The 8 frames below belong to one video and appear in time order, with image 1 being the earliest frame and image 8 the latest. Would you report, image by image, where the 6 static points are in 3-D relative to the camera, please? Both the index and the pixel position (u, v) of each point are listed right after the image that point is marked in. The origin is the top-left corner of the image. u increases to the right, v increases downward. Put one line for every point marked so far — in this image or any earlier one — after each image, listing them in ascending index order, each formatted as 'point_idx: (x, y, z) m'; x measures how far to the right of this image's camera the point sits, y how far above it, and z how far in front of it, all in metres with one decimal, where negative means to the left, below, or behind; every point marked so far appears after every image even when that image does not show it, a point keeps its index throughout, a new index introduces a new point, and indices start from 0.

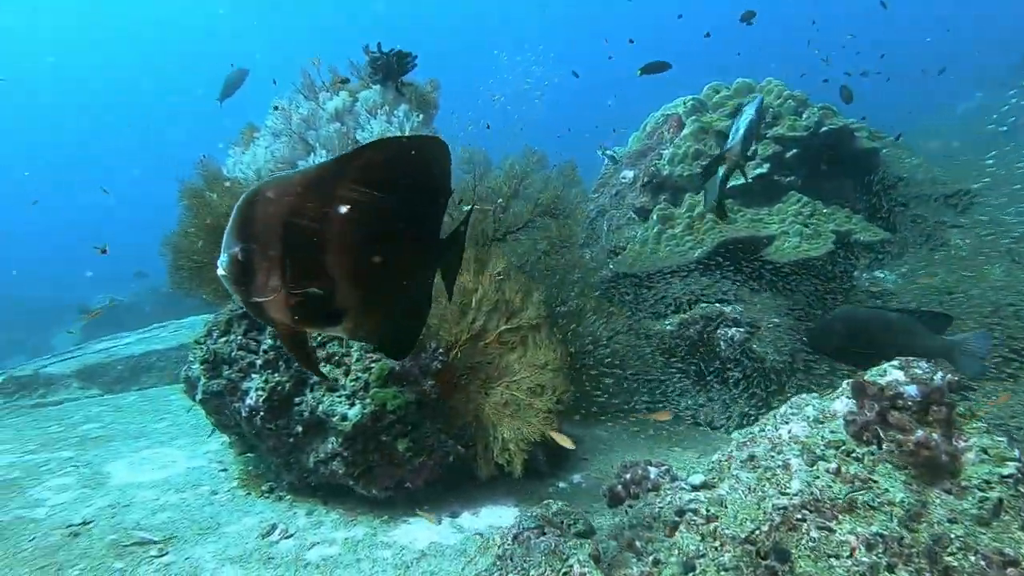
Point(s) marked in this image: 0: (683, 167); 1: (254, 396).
0: (+1.7, +1.2, +7.2) m
1: (-1.6, -0.7, +4.5) m
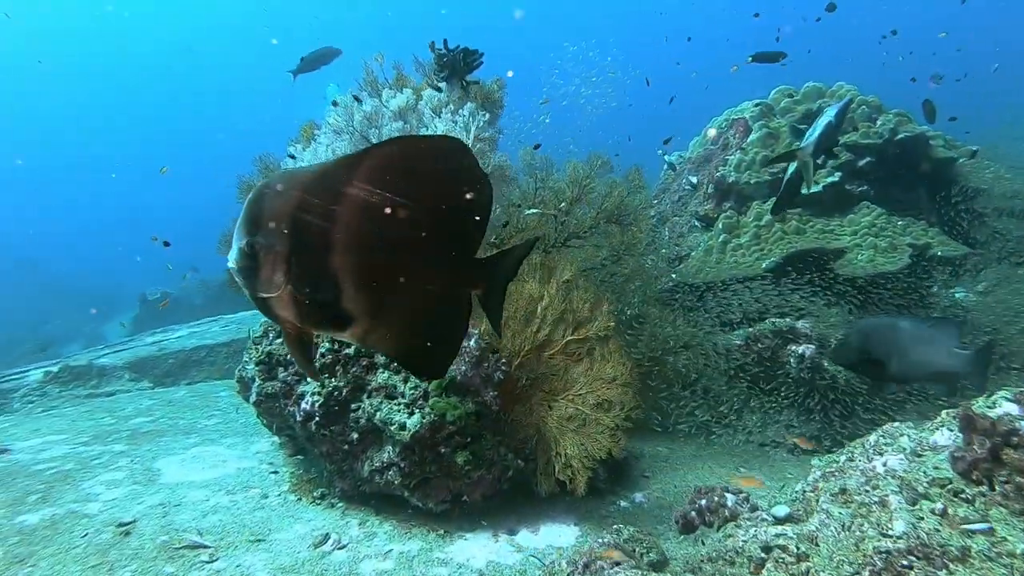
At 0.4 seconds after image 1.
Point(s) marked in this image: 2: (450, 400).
0: (+2.2, +1.1, +6.9) m
1: (-1.2, -0.7, +4.4) m
2: (-0.4, -0.6, +4.2) m
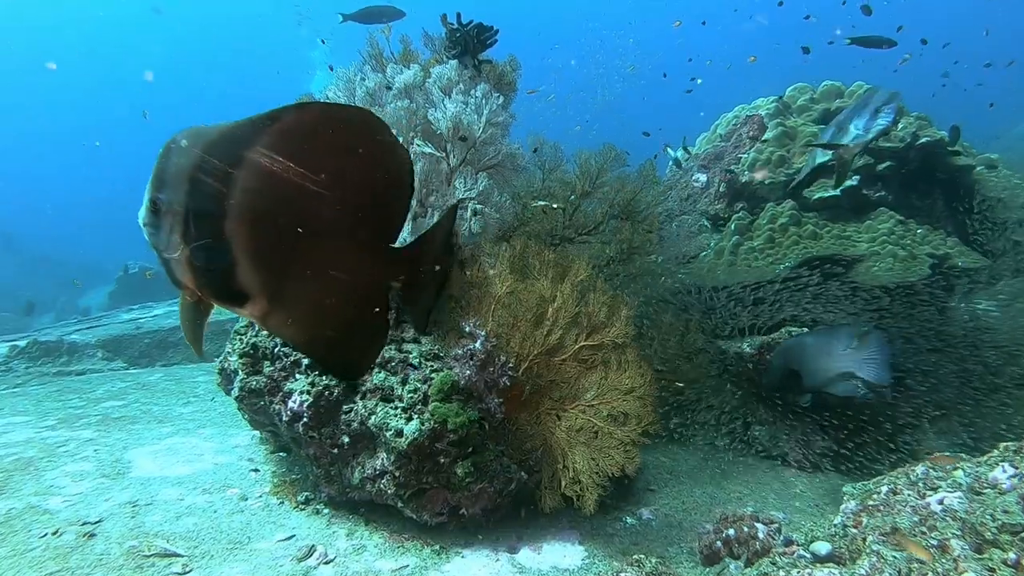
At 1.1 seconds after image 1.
0: (+2.3, +1.0, +6.6) m
1: (-1.2, -0.6, +4.0) m
2: (-0.3, -0.6, +3.8) m
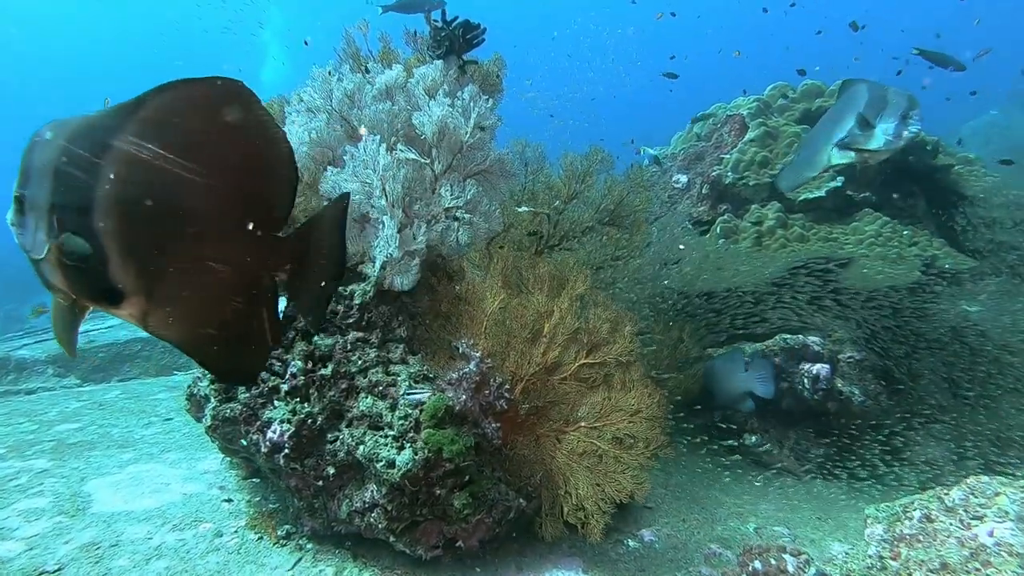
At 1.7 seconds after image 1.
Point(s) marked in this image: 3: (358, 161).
0: (+2.1, +1.0, +6.5) m
1: (-1.2, -0.7, +3.7) m
2: (-0.3, -0.7, +3.6) m
3: (-0.8, +0.7, +4.0) m
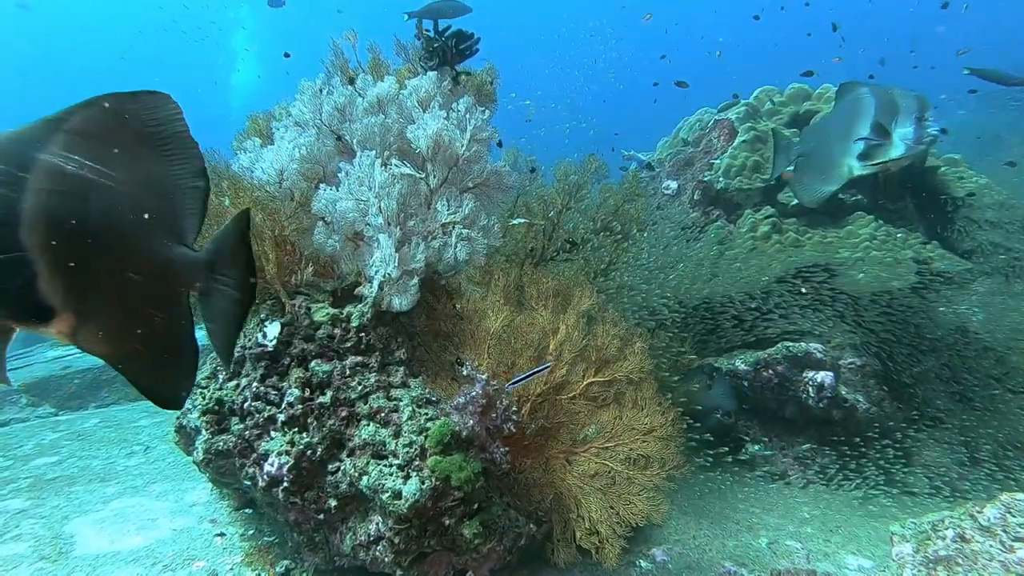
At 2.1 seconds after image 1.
0: (+2.0, +0.9, +6.4) m
1: (-1.1, -0.8, +3.5) m
2: (-0.3, -0.8, +3.4) m
3: (-0.8, +0.6, +3.8) m
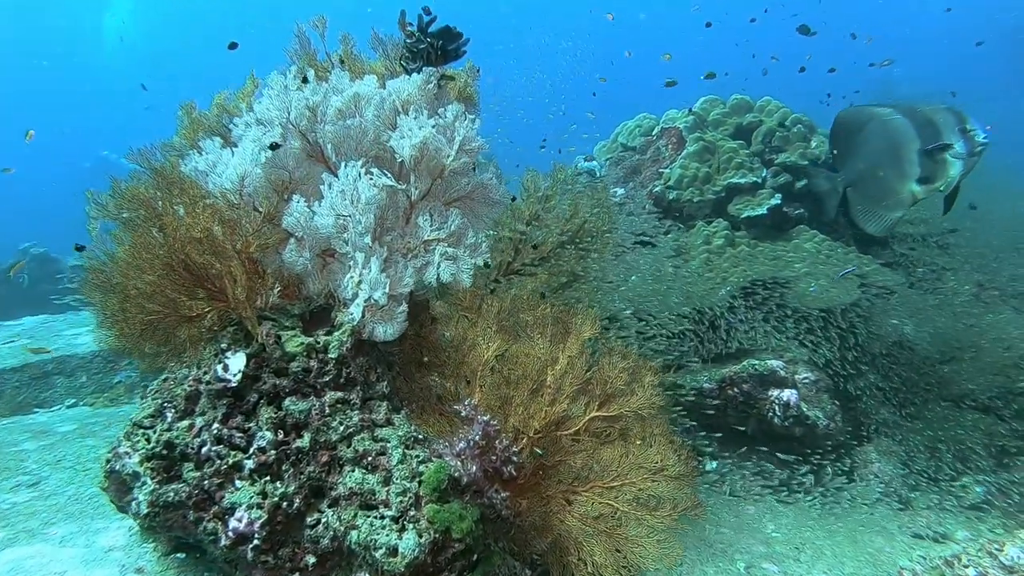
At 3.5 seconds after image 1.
0: (+1.6, +0.8, +6.4) m
1: (-1.1, -1.0, +3.1) m
2: (-0.2, -0.9, +3.1) m
3: (-0.8, +0.4, +3.4) m
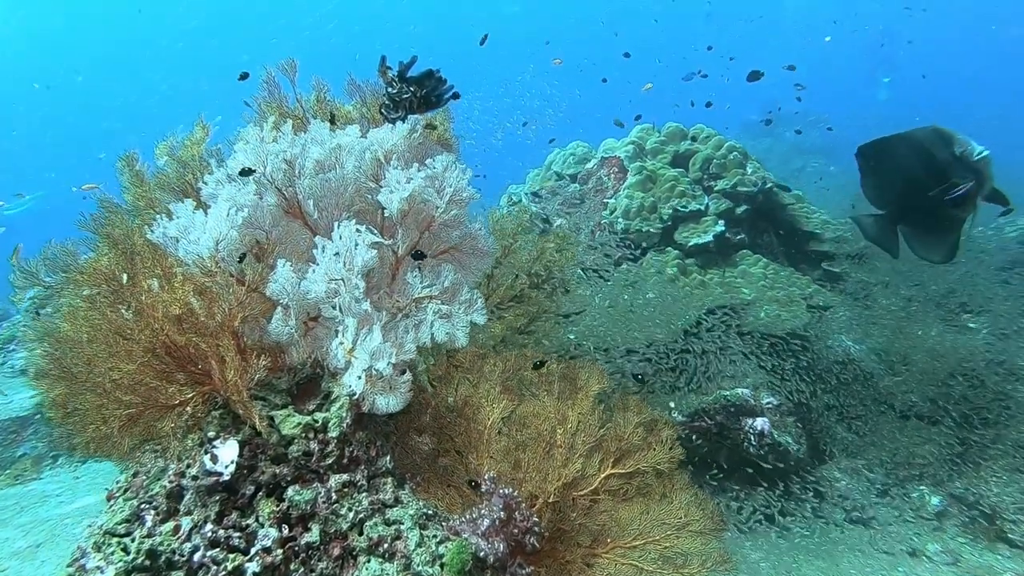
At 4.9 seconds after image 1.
0: (+1.1, +0.6, +6.4) m
1: (-0.9, -1.3, +2.7) m
2: (-0.1, -1.2, +2.9) m
3: (-0.8, +0.1, +3.1) m
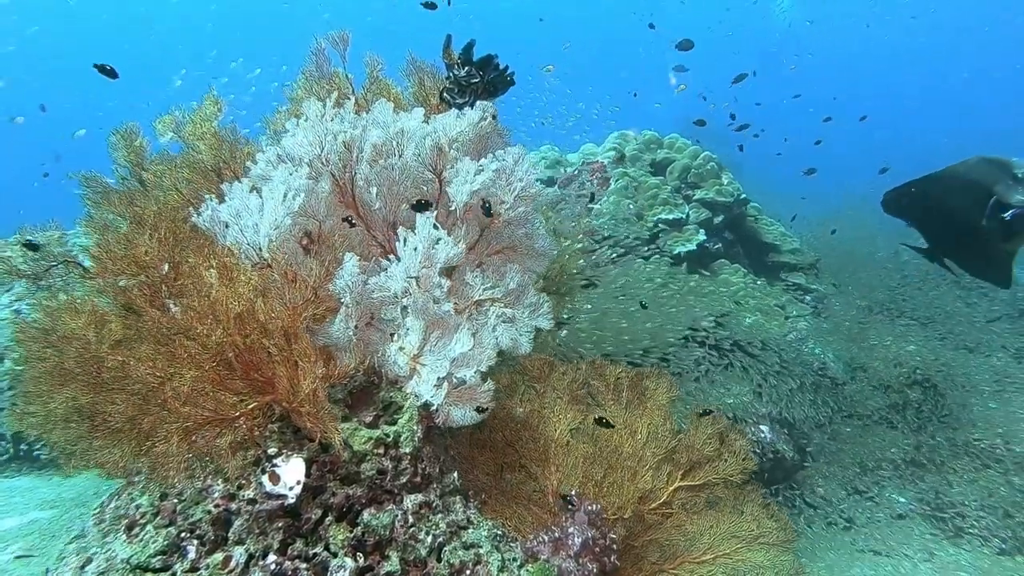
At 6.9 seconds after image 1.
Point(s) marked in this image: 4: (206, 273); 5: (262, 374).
0: (+0.9, +0.5, +6.4) m
1: (-0.5, -1.2, +2.4) m
2: (+0.3, -1.2, +2.6) m
3: (-0.4, +0.1, +2.8) m
4: (-1.1, 0.0, +2.6) m
5: (-0.9, -0.3, +2.6) m
